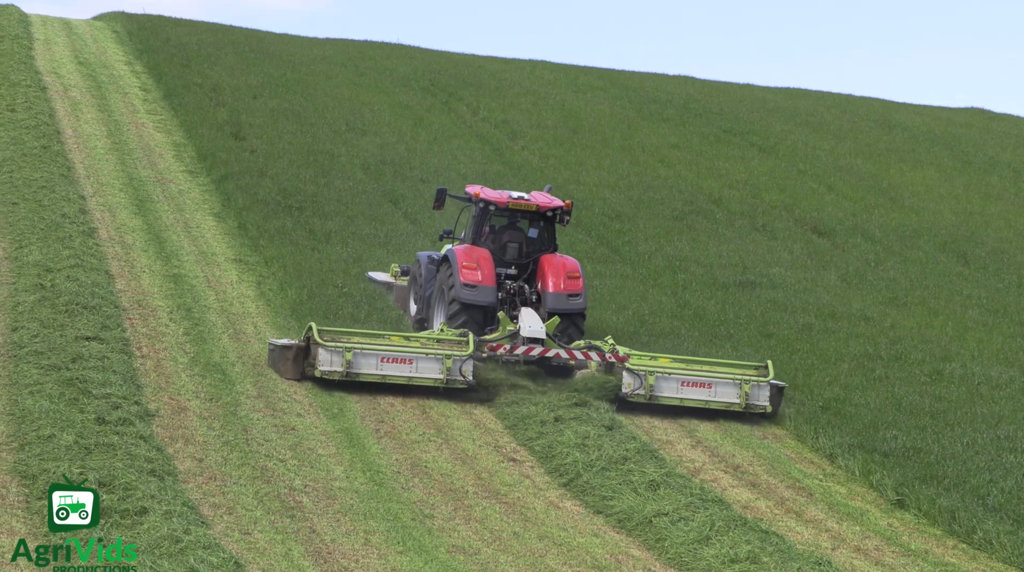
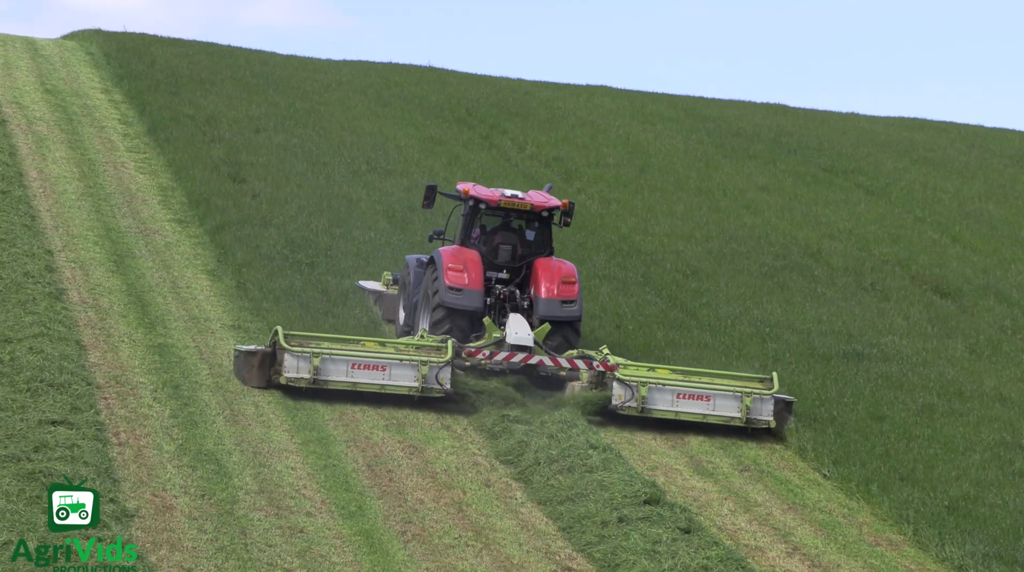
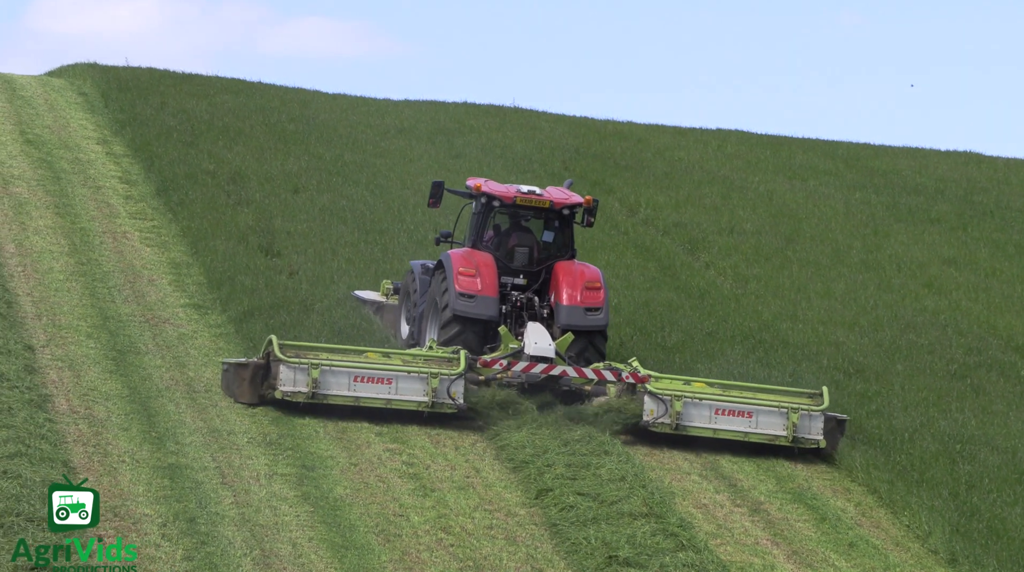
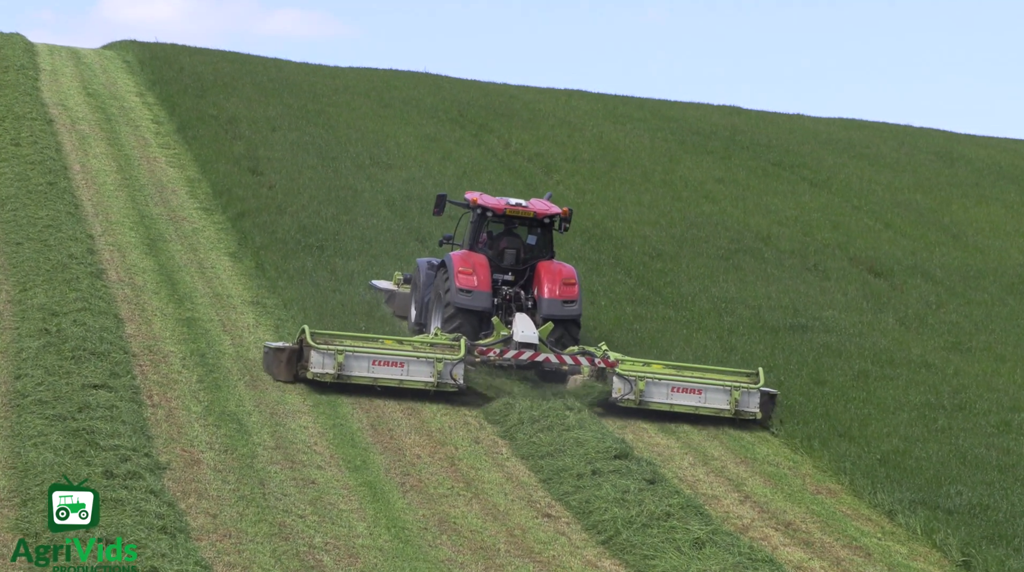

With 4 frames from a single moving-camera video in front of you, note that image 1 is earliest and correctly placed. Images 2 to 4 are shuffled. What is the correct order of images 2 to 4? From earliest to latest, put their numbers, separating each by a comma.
4, 2, 3
